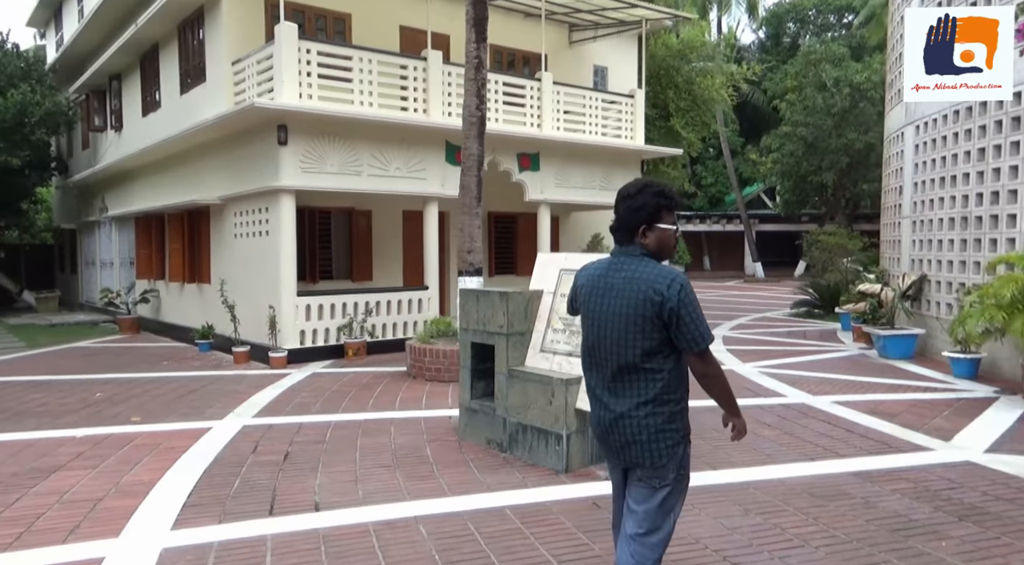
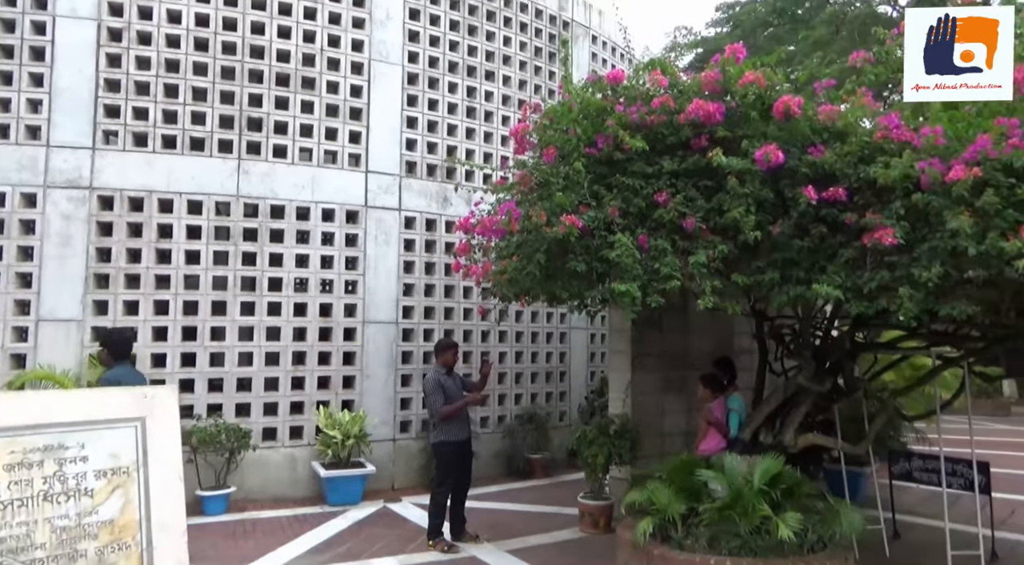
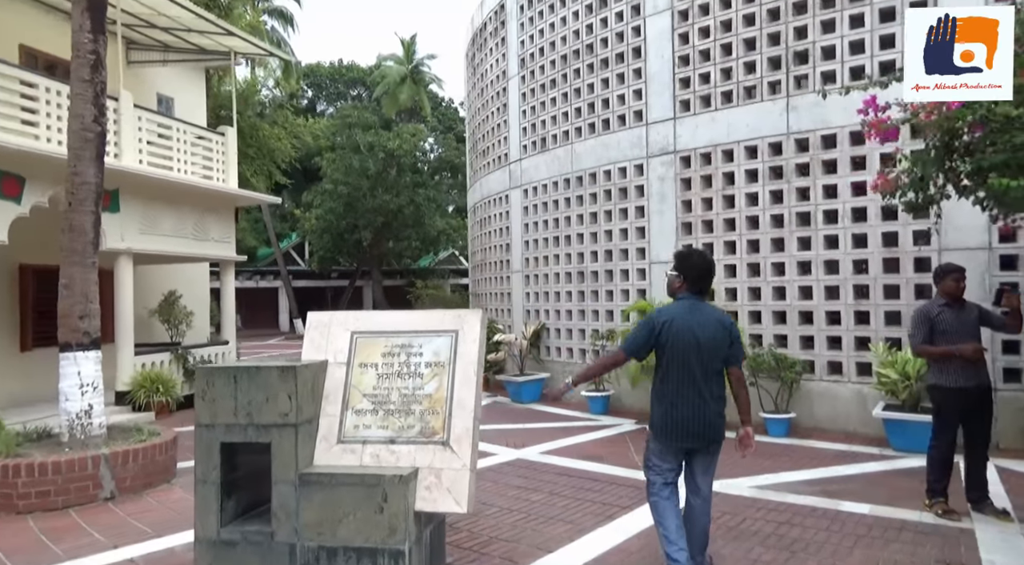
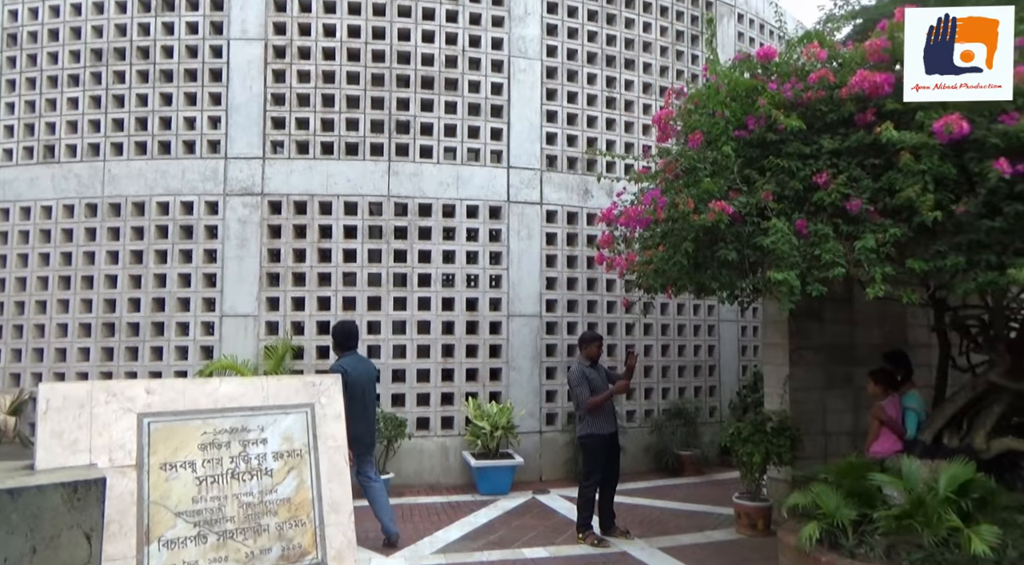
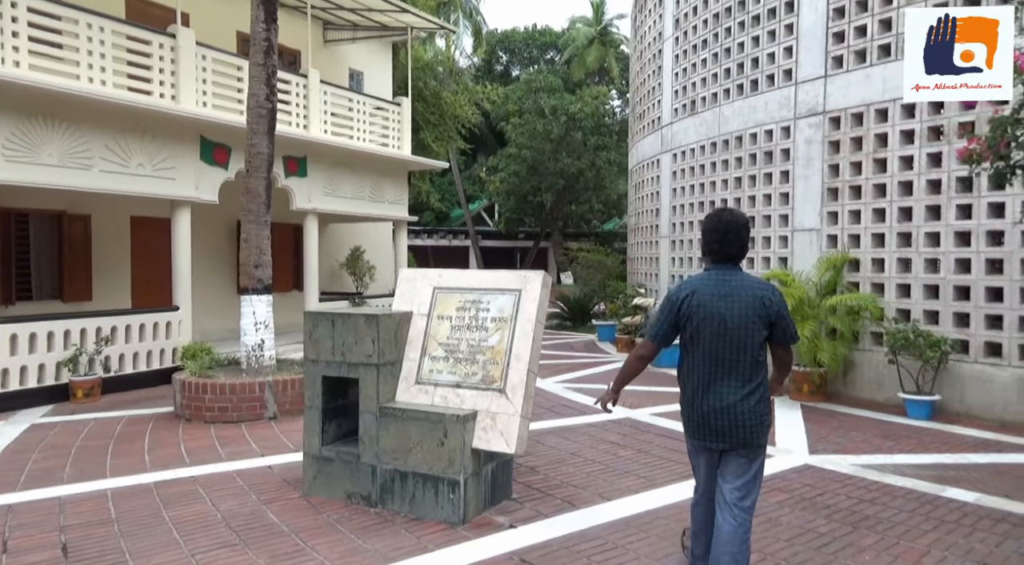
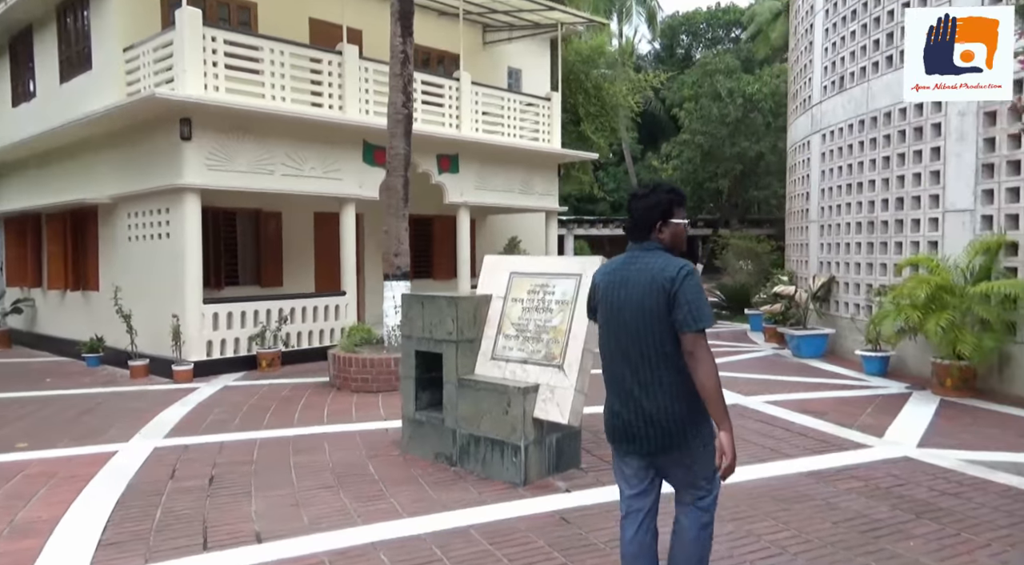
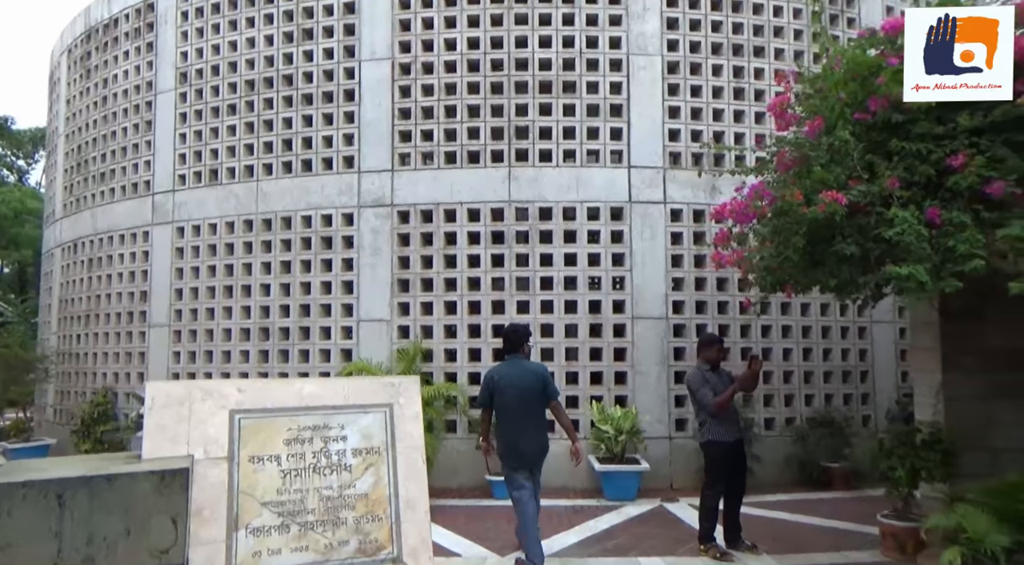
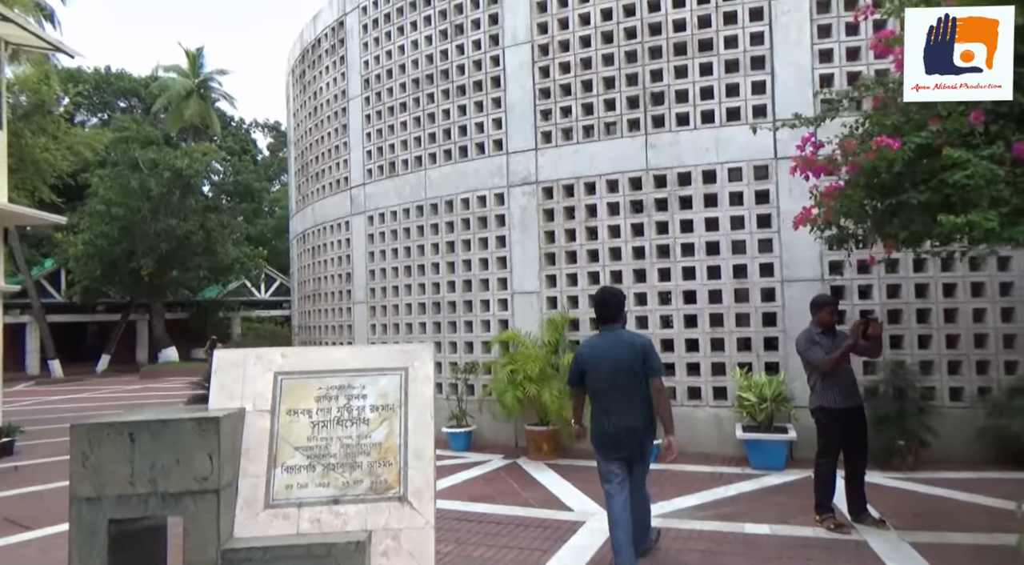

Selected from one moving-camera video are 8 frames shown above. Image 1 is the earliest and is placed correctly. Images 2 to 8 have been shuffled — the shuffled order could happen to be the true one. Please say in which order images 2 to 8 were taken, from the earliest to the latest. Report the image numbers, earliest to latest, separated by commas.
6, 5, 3, 8, 7, 4, 2
